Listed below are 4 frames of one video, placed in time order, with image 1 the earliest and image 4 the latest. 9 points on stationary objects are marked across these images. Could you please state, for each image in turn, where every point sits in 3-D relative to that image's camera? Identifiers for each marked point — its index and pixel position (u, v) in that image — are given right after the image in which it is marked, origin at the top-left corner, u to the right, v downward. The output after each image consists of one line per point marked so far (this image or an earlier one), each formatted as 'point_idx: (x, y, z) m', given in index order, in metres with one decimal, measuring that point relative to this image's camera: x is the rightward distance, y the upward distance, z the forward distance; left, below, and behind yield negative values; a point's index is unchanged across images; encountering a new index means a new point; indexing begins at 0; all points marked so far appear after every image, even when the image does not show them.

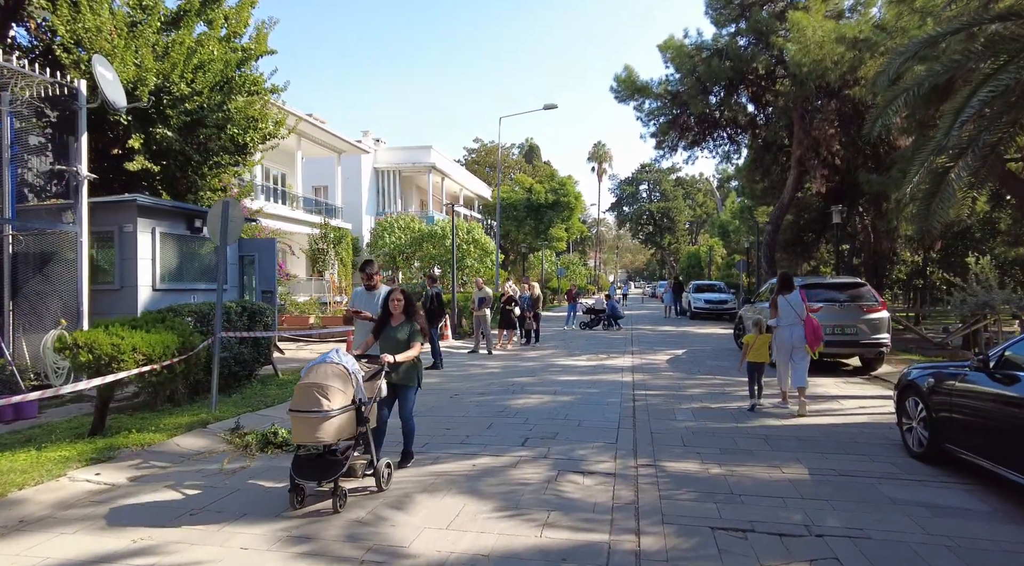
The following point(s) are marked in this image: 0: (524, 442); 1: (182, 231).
0: (+0.1, -1.5, +6.7) m
1: (-5.1, +0.8, +11.2) m
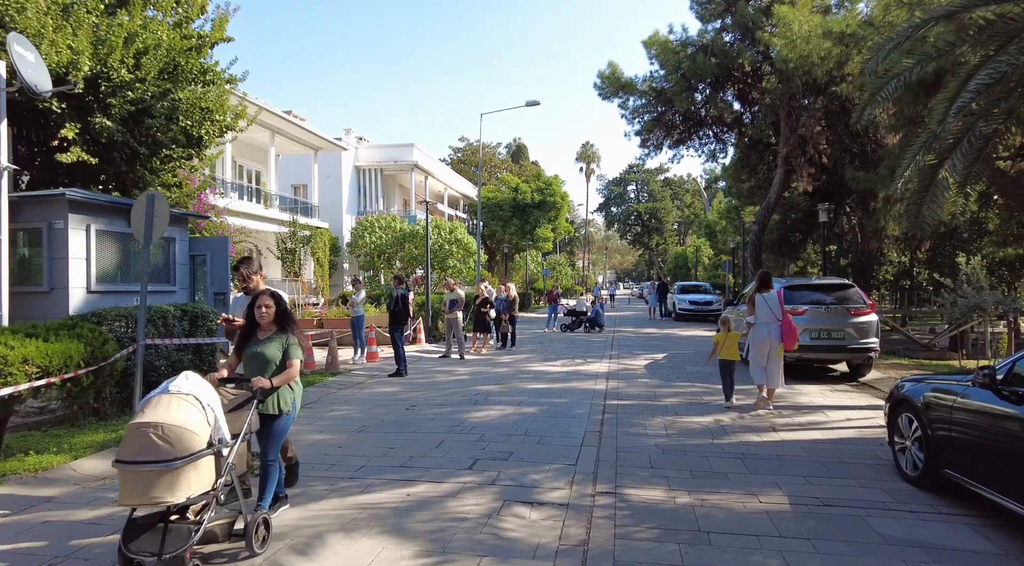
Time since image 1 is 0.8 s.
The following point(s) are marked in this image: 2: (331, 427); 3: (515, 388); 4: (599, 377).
0: (-0.3, -1.5, +6.0) m
1: (-5.6, +0.8, +10.4) m
2: (-2.0, -1.6, +7.8) m
3: (0.0, -1.5, +10.4) m
4: (+1.4, -1.5, +11.4) m
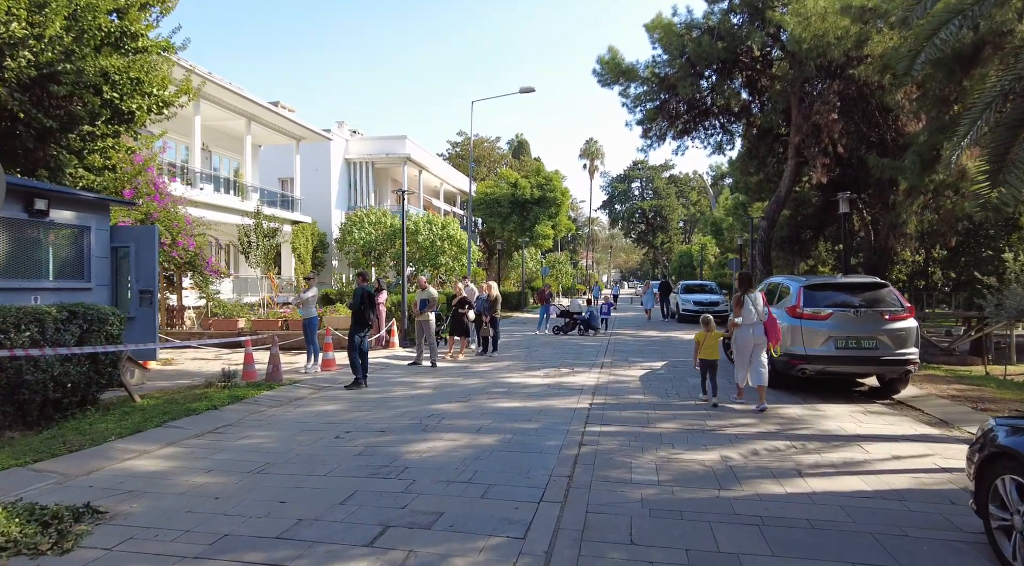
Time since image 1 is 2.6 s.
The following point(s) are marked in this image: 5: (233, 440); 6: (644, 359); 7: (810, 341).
0: (-0.8, -1.5, +4.2) m
1: (-6.1, +0.8, +8.7) m
2: (-2.4, -1.5, +6.1) m
3: (-0.4, -1.5, +8.6) m
4: (+1.0, -1.5, +9.7) m
5: (-2.7, -1.5, +7.1) m
6: (+2.5, -1.4, +13.5) m
7: (+3.7, -0.7, +9.0) m
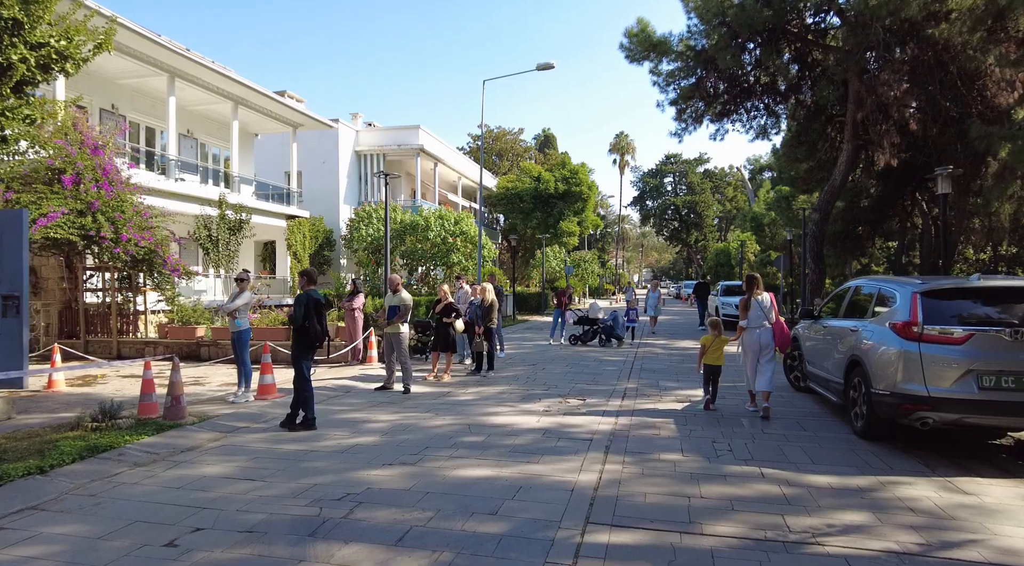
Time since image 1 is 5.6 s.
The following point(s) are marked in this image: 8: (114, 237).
0: (-1.2, -1.5, +1.3) m
1: (-6.3, +0.8, +6.0) m
2: (-2.8, -1.6, +3.3) m
3: (-0.6, -1.5, +5.7) m
4: (+0.8, -1.5, +6.7) m
5: (-3.1, -1.6, +4.3) m
6: (+2.4, -1.5, +10.4) m
7: (+3.5, -0.8, +5.9) m
8: (-8.0, +0.9, +14.5) m
